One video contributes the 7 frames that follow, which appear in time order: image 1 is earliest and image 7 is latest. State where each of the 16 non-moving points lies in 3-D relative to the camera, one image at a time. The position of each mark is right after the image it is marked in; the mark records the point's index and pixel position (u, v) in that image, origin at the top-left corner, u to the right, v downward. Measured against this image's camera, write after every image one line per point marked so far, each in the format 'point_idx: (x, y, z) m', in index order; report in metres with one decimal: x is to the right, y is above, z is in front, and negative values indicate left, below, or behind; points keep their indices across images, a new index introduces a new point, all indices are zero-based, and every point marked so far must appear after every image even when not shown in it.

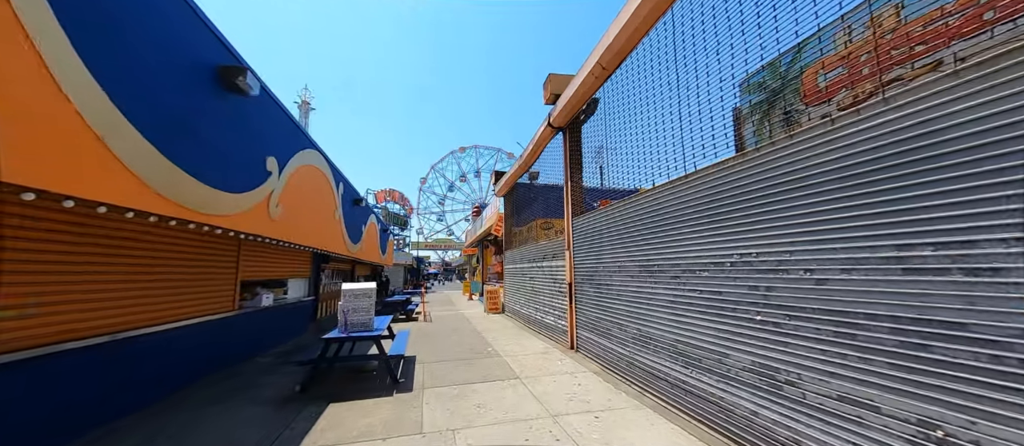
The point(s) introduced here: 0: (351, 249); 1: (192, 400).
0: (-5.9, -0.9, +11.1) m
1: (-5.5, -3.1, +5.3) m
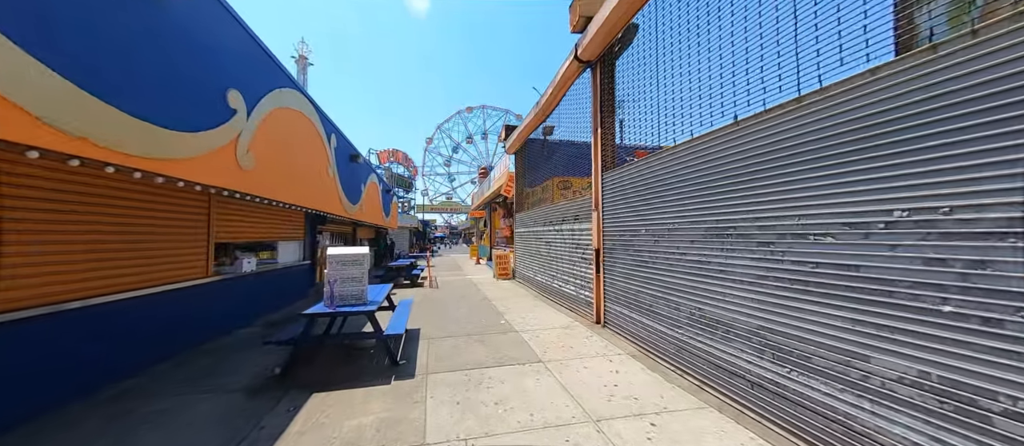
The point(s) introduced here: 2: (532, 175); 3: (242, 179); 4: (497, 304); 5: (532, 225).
0: (-5.5, +0.4, +10.3) m
1: (-5.3, -2.3, +4.7) m
2: (+0.7, +1.7, +11.2) m
3: (-4.0, +0.7, +4.7) m
4: (-0.4, -2.0, +7.5) m
5: (+0.7, -0.1, +10.3) m
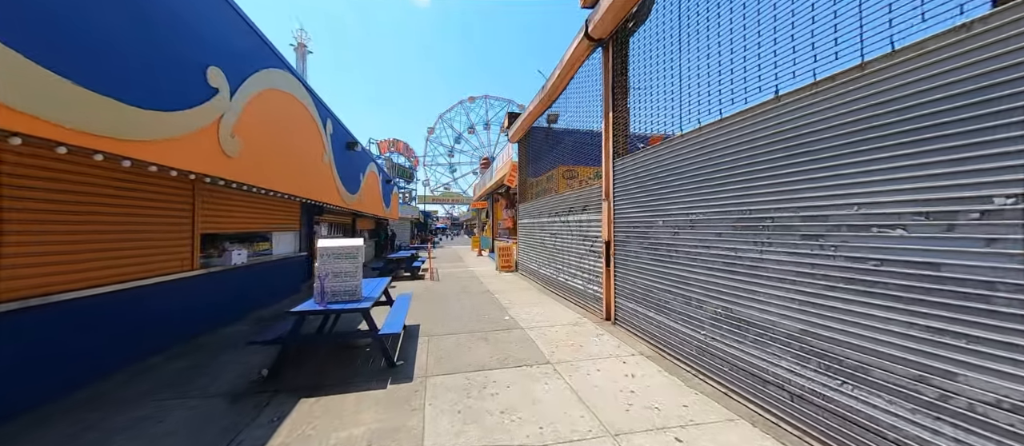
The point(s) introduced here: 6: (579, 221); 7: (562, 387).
0: (-5.3, +0.7, +10.0) m
1: (-5.2, -2.2, +4.5) m
2: (+0.8, +2.1, +10.8) m
3: (-3.9, +0.8, +4.4) m
4: (-0.3, -1.7, +7.2) m
5: (+0.8, +0.2, +10.0) m
6: (+1.4, +0.1, +6.5) m
7: (+0.5, -1.6, +3.1) m
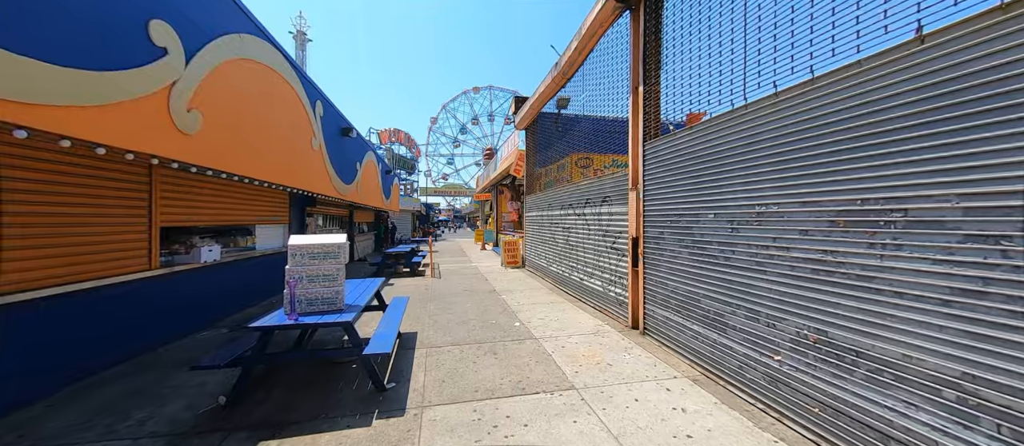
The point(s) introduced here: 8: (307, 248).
0: (-5.1, +1.0, +9.3) m
1: (-5.0, -2.1, +3.9) m
2: (+1.1, +2.3, +10.0) m
3: (-3.7, +0.9, +3.7) m
4: (-0.1, -1.6, +6.5) m
5: (+1.0, +0.4, +9.2) m
6: (+1.6, +0.2, +5.7) m
7: (+0.6, -1.6, +2.4) m
8: (-2.0, -0.2, +3.0) m
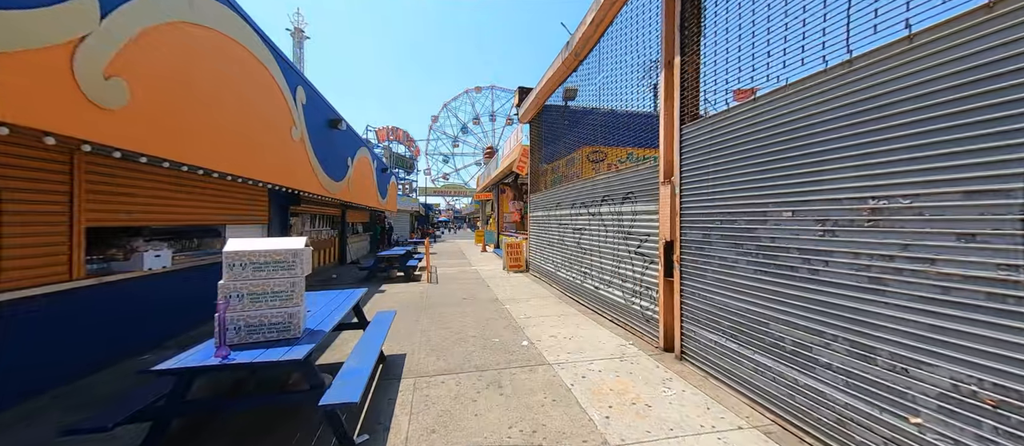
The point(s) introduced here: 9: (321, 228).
0: (-5.0, +1.0, +8.5) m
1: (-4.9, -2.1, +3.1) m
2: (+1.2, +2.3, +9.3) m
3: (-3.6, +0.9, +2.9) m
4: (0.0, -1.6, +5.7) m
5: (+1.1, +0.4, +8.5) m
6: (+1.7, +0.2, +5.0) m
7: (+0.7, -1.6, +1.6) m
8: (-1.9, -0.2, +2.2) m
9: (-6.4, -0.2, +10.3) m
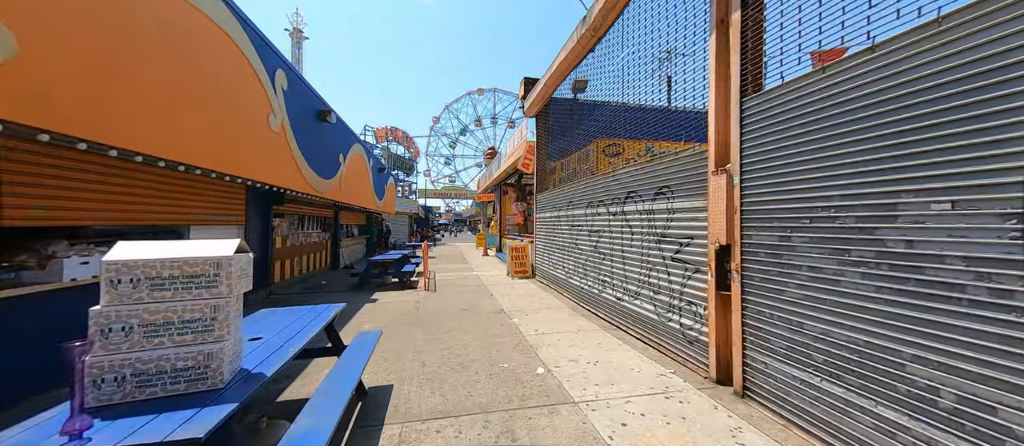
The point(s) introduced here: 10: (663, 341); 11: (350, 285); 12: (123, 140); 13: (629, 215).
0: (-4.9, +0.9, +7.8) m
1: (-4.8, -2.1, +2.4) m
2: (+1.3, +2.2, +8.5) m
3: (-3.5, +0.9, +2.2) m
4: (+0.1, -1.6, +5.0) m
5: (+1.2, +0.4, +7.7) m
6: (+1.8, +0.2, +4.2) m
7: (+0.9, -1.6, +0.9) m
8: (-1.8, -0.2, +1.5) m
9: (-6.3, -0.2, +9.5) m
10: (+1.8, -1.4, +3.7) m
11: (-4.4, -1.7, +8.4) m
12: (-3.8, +0.8, +3.1) m
13: (+1.7, +0.1, +4.6) m
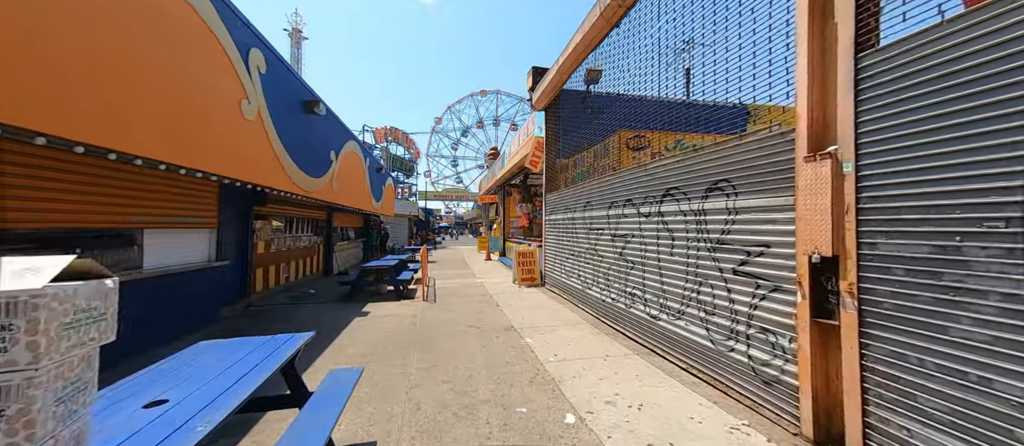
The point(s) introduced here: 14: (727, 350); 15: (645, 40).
0: (-4.7, +0.9, +7.0) m
1: (-4.6, -2.1, +1.6) m
2: (+1.5, +2.2, +7.8) m
3: (-3.3, +0.9, +1.5) m
4: (+0.3, -1.7, +4.2) m
5: (+1.4, +0.3, +7.0) m
6: (+2.0, +0.1, +3.5) m
7: (+1.0, -1.6, +0.1) m
8: (-1.6, -0.2, +0.7) m
9: (-6.1, -0.3, +8.8) m
10: (+2.0, -1.5, +2.9) m
11: (-4.2, -1.8, +7.6) m
12: (-3.6, +0.8, +2.3) m
13: (+1.9, +0.1, +3.8) m
14: (+2.0, -1.2, +2.9) m
15: (+2.4, +3.1, +5.1) m
